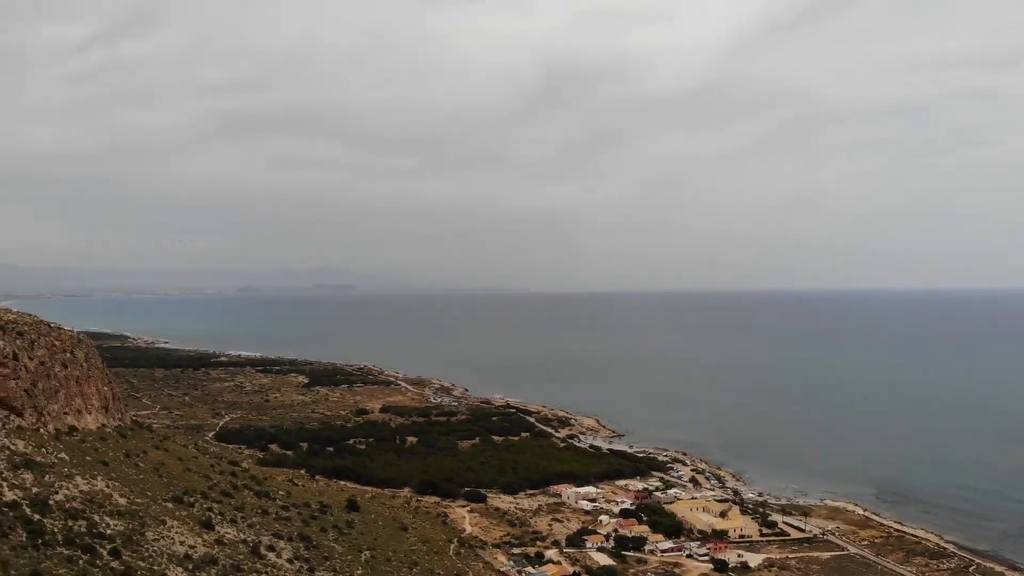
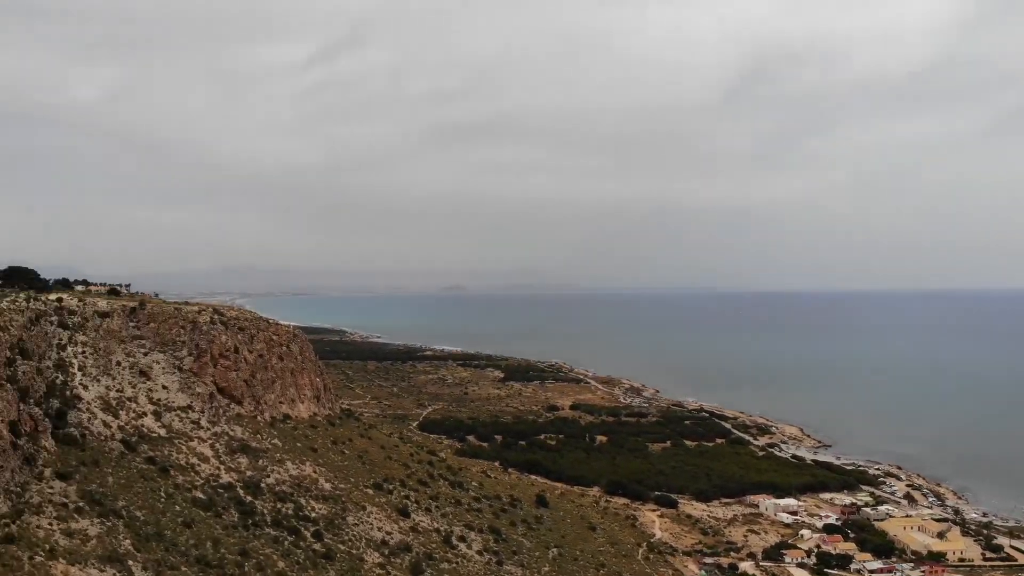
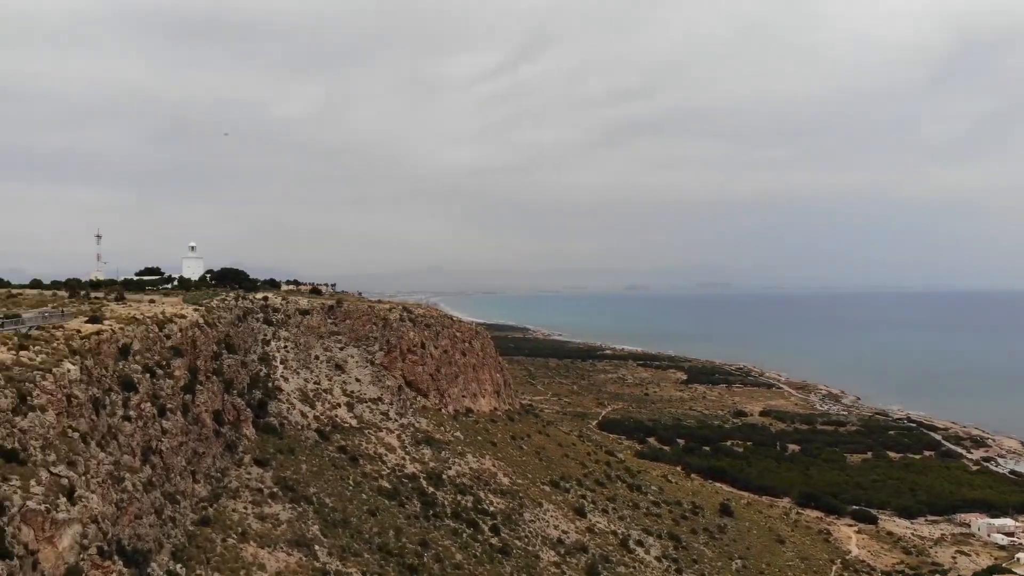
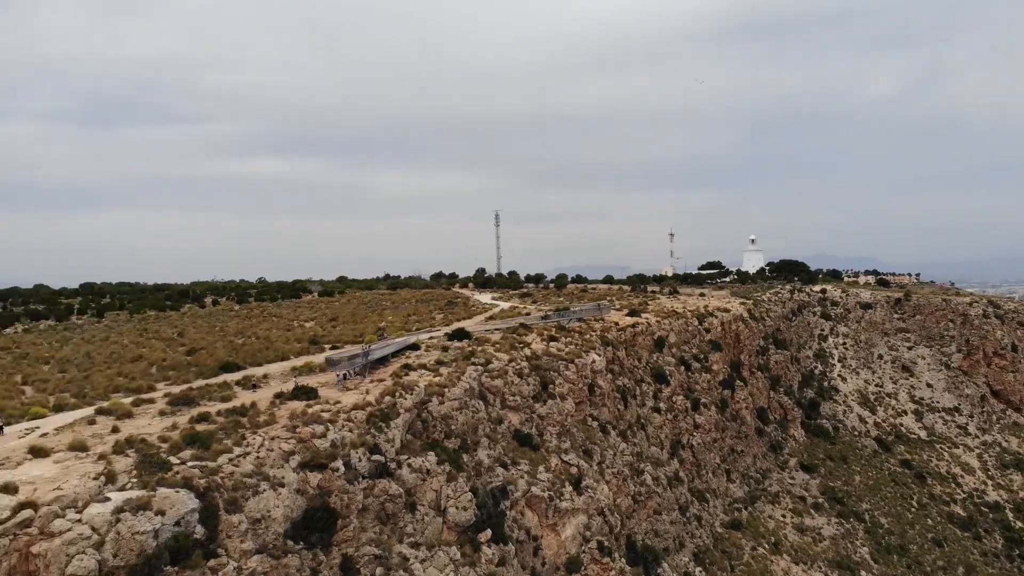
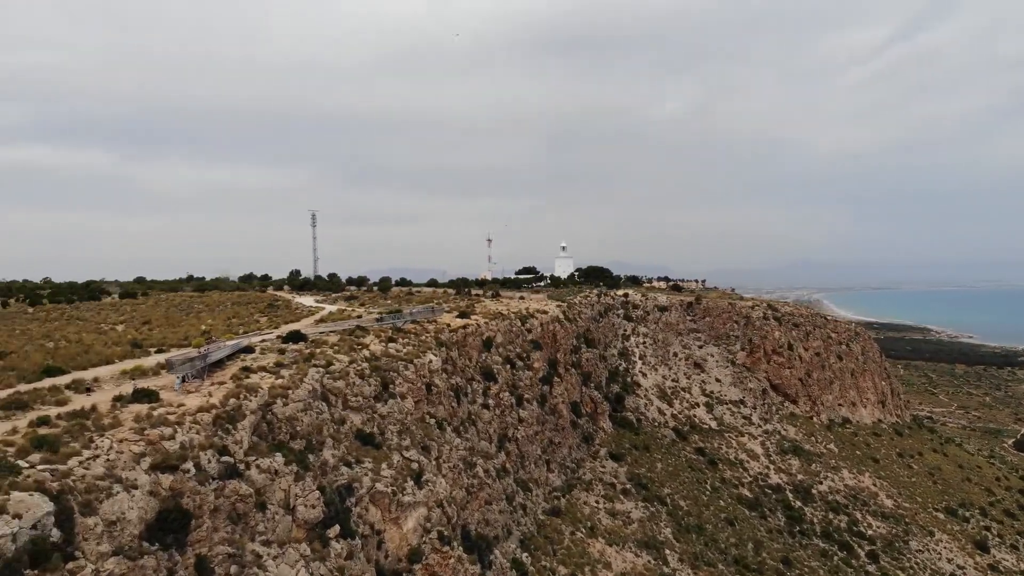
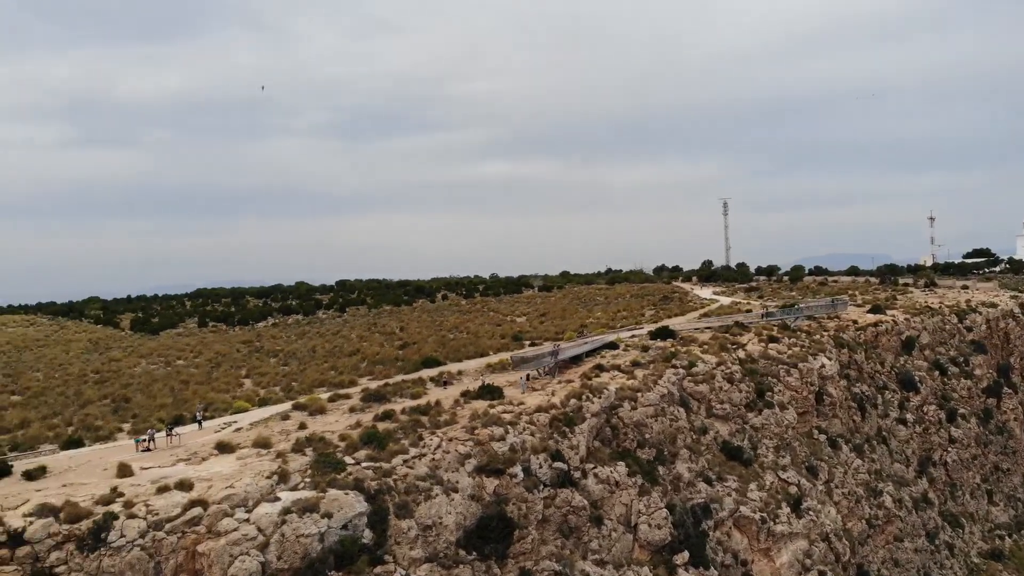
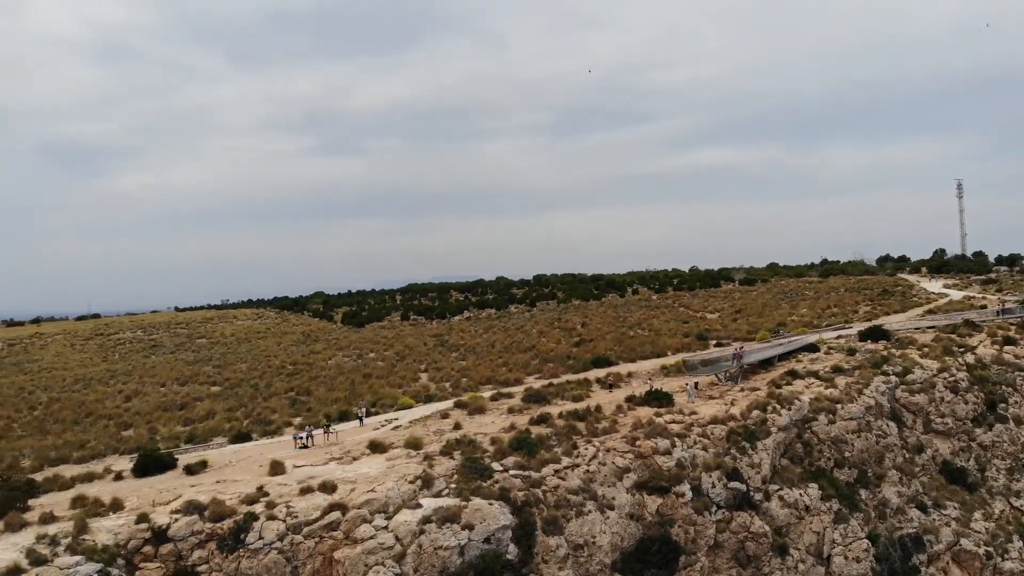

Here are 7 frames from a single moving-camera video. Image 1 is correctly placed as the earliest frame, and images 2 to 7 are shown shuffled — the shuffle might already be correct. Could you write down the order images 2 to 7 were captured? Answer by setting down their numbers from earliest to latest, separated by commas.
2, 3, 5, 4, 6, 7
